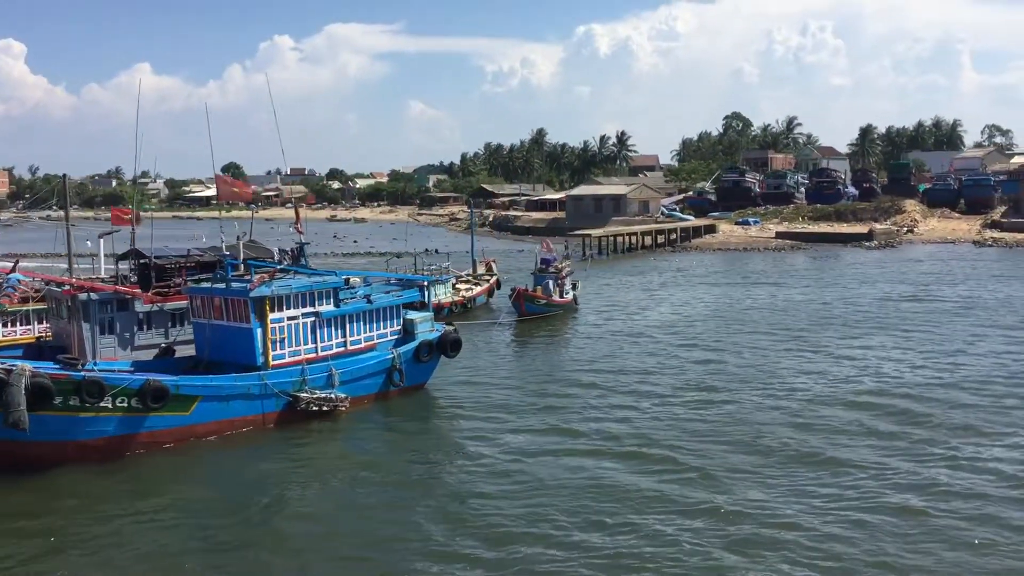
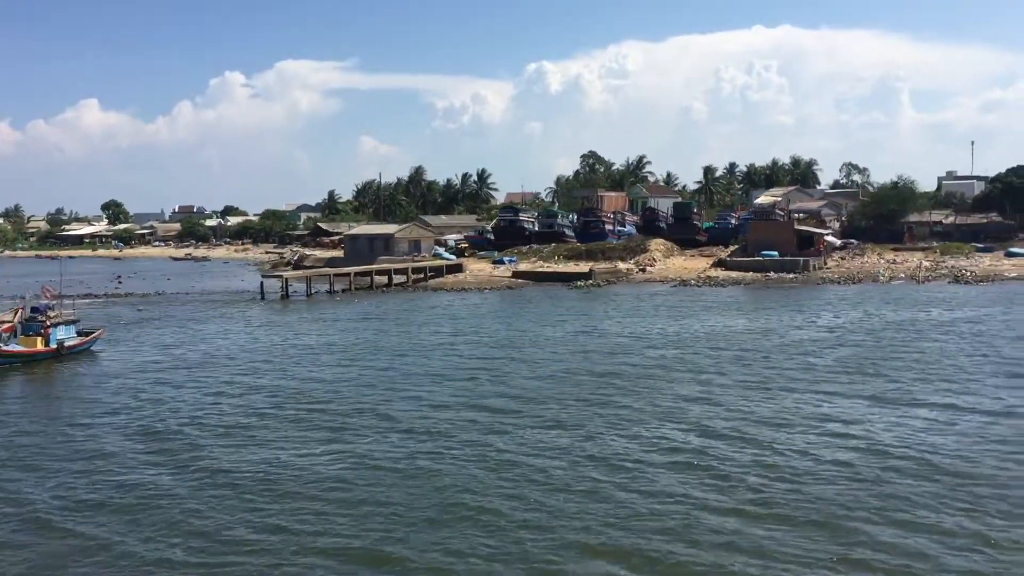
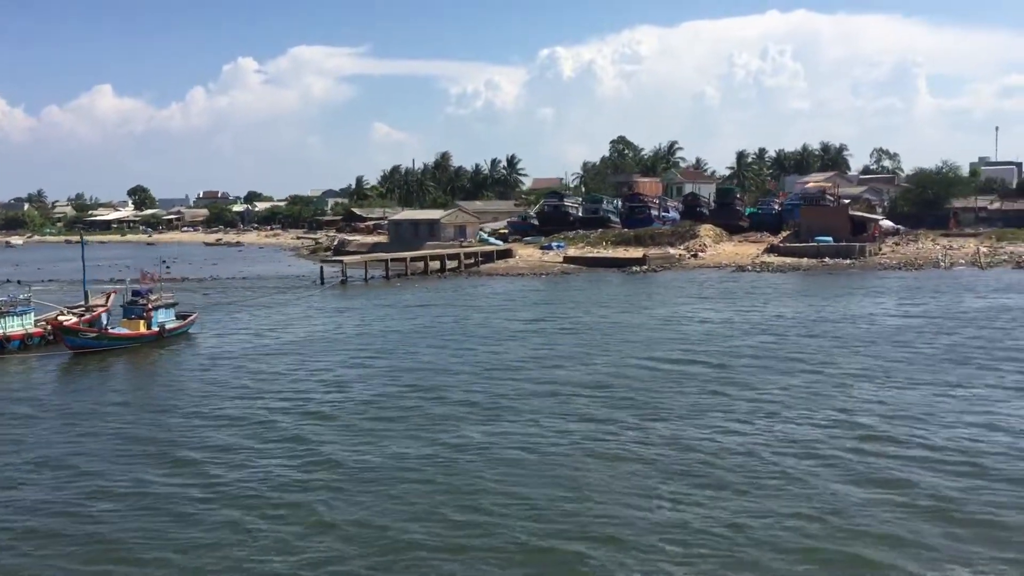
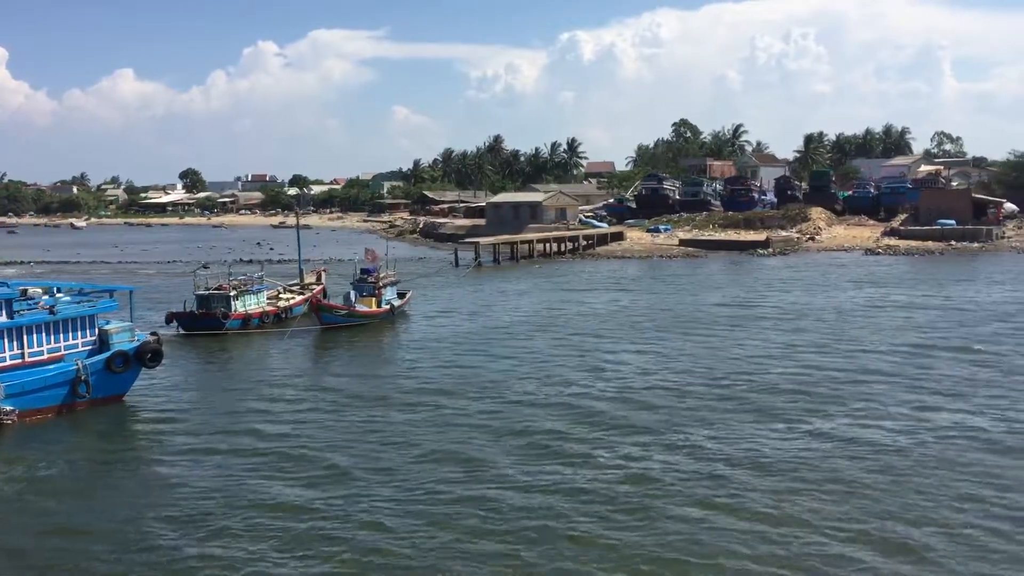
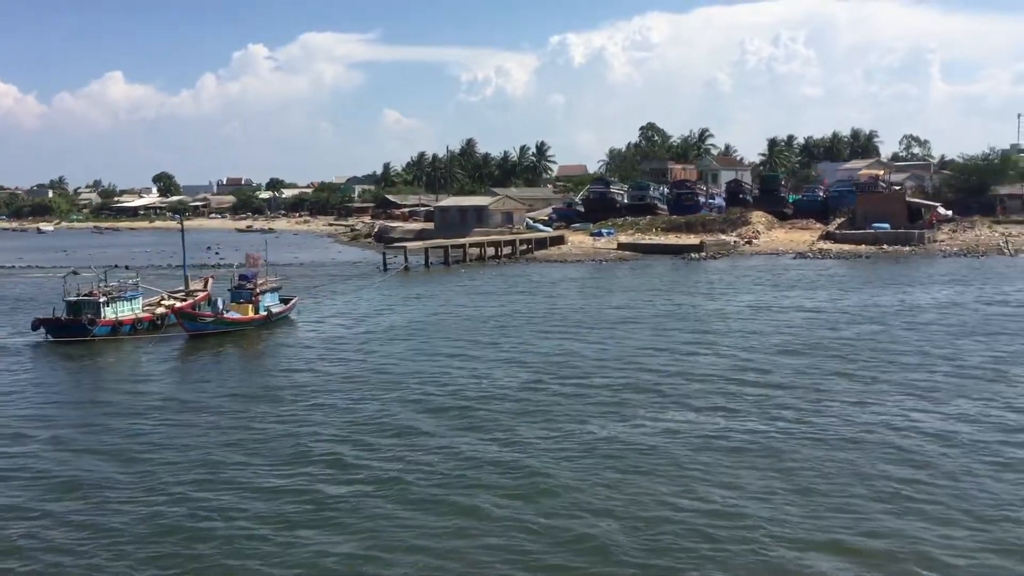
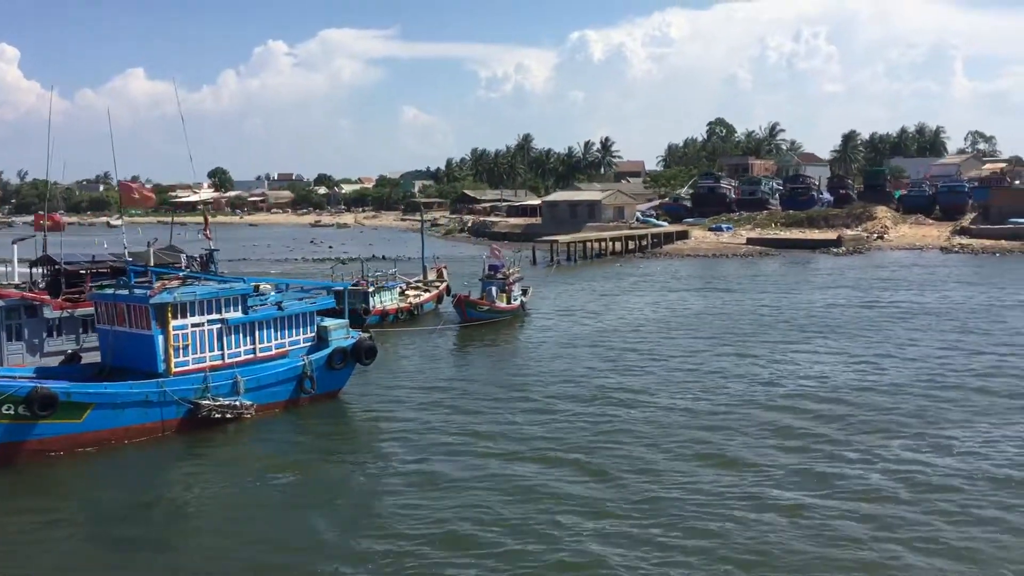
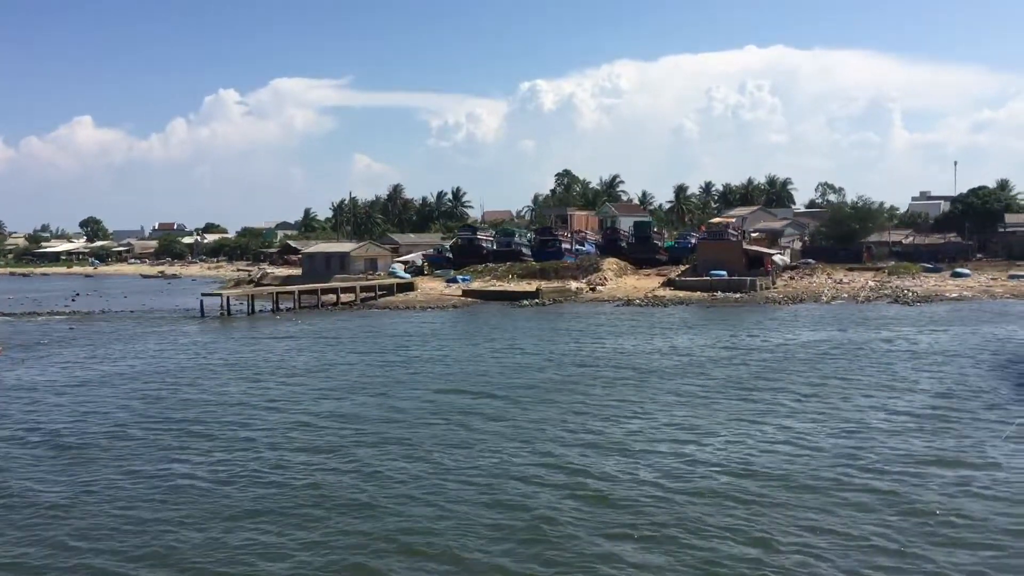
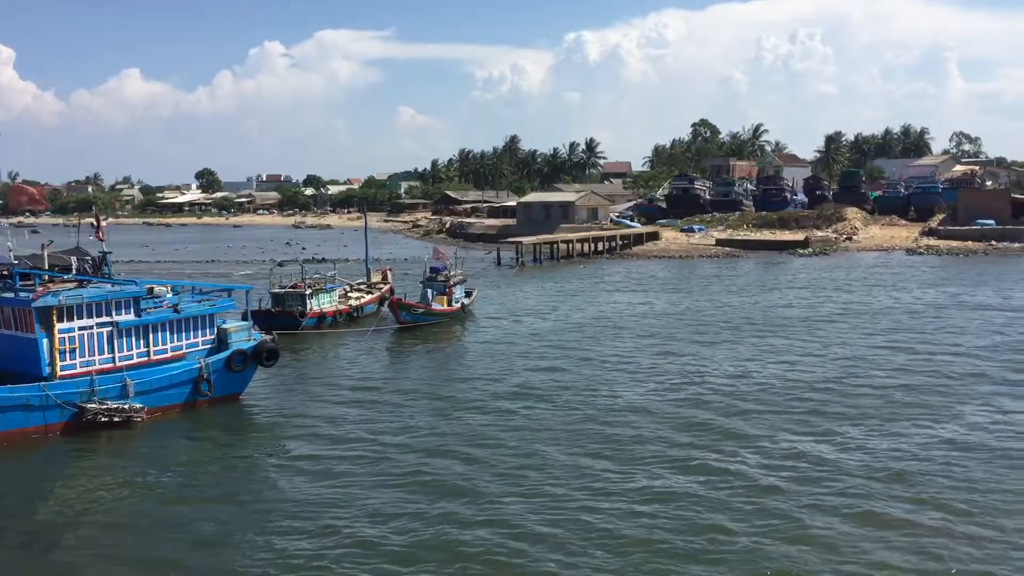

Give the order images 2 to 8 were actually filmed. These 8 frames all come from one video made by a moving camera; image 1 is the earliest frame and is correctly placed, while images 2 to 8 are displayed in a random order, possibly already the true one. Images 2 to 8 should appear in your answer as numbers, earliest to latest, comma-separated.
6, 8, 4, 5, 3, 2, 7
